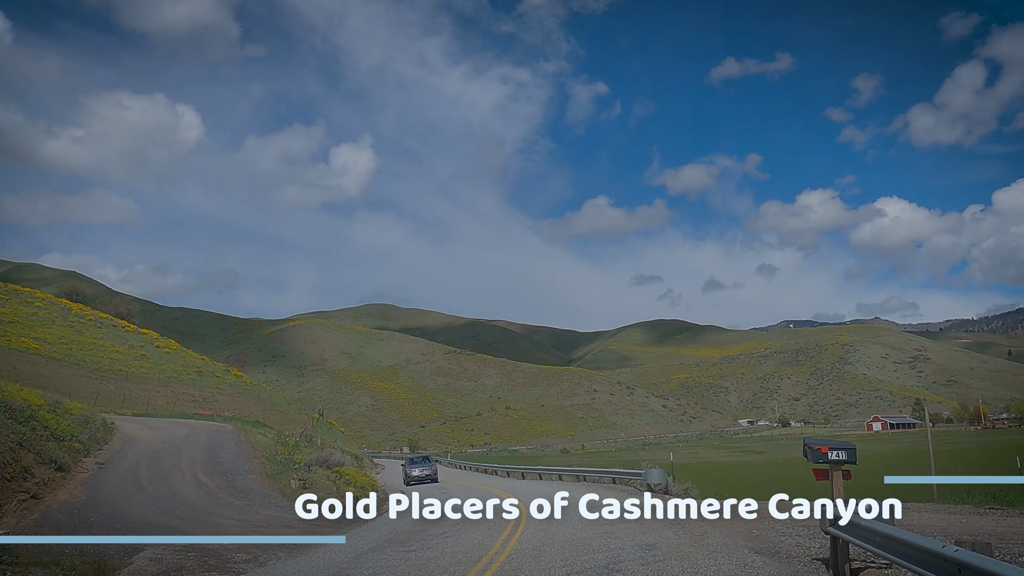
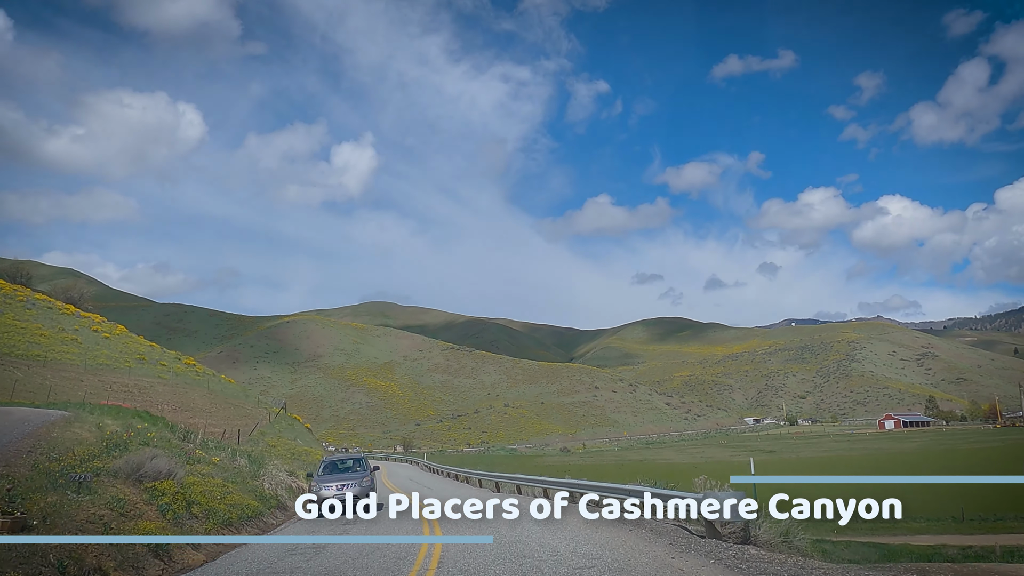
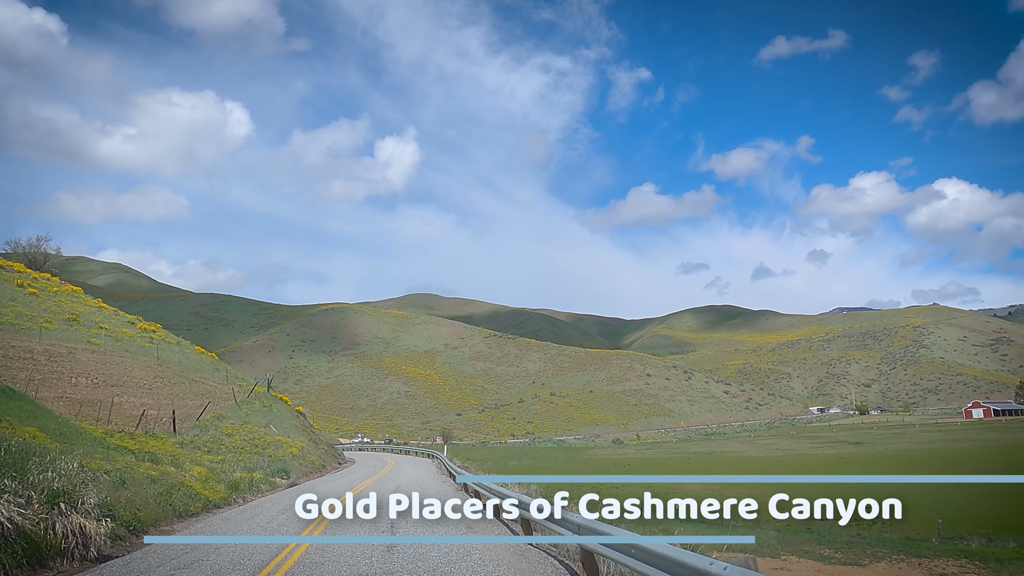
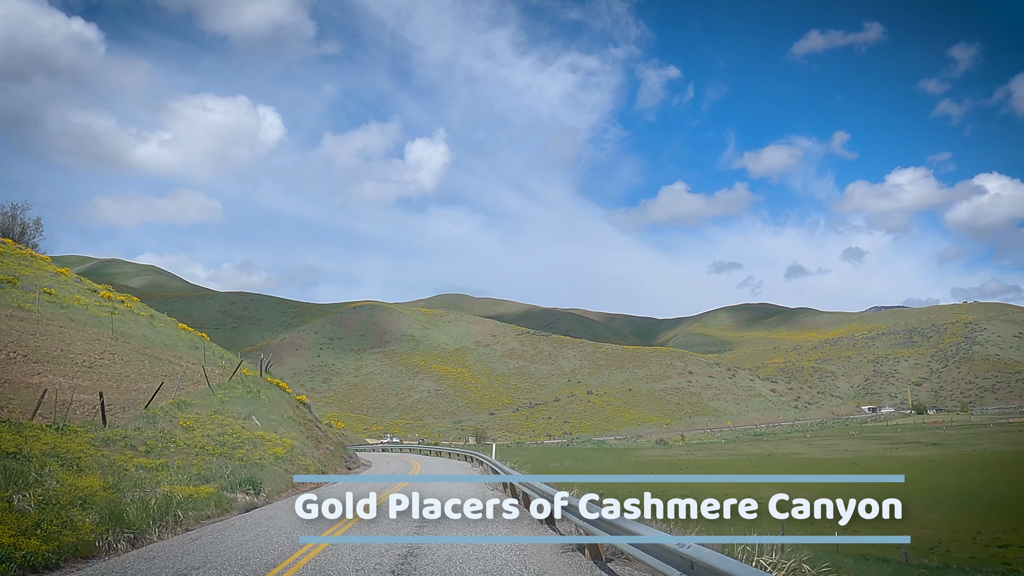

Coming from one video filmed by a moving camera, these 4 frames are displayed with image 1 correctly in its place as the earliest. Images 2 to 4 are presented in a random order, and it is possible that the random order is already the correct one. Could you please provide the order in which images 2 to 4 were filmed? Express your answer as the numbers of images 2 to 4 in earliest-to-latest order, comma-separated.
2, 3, 4
